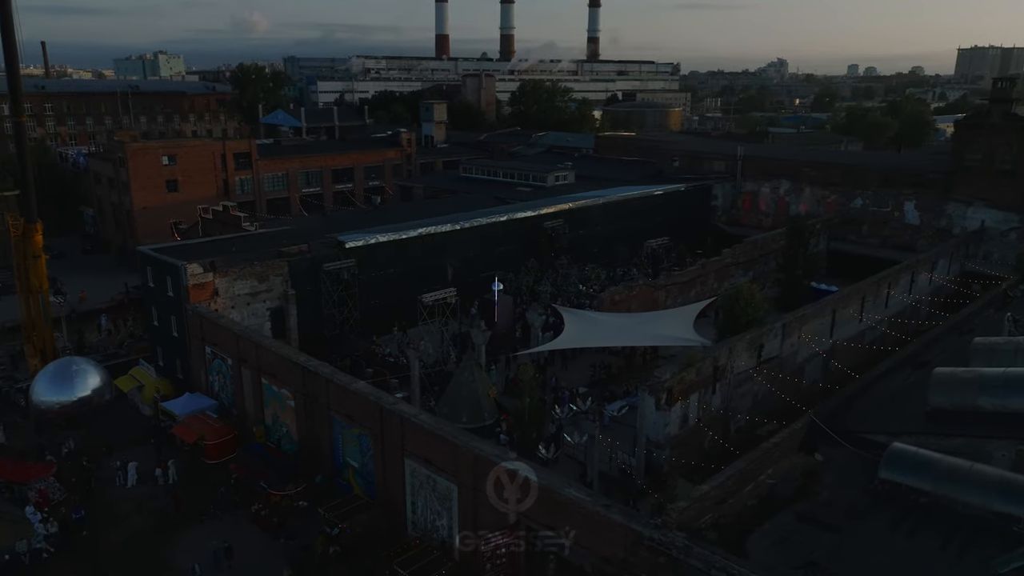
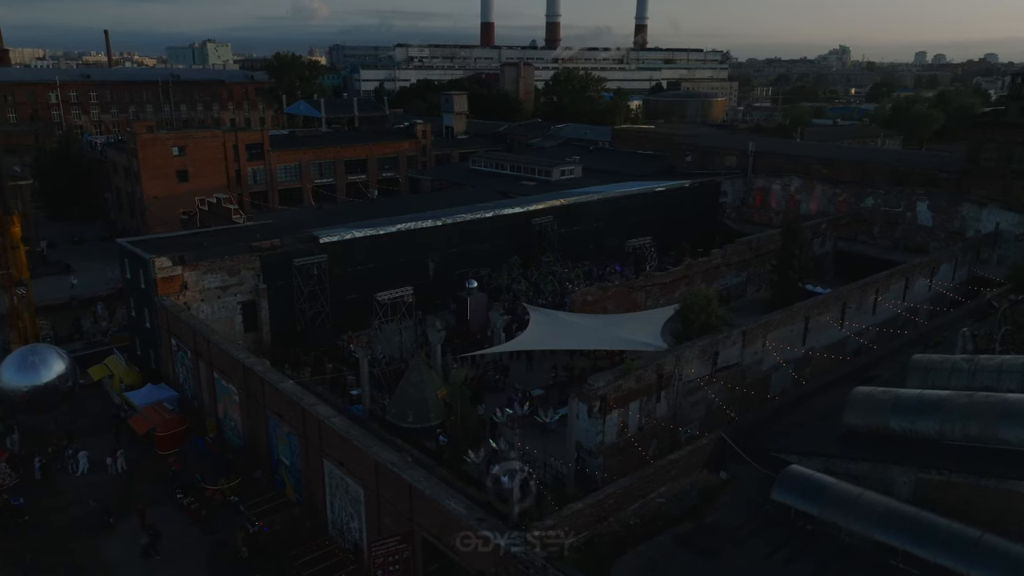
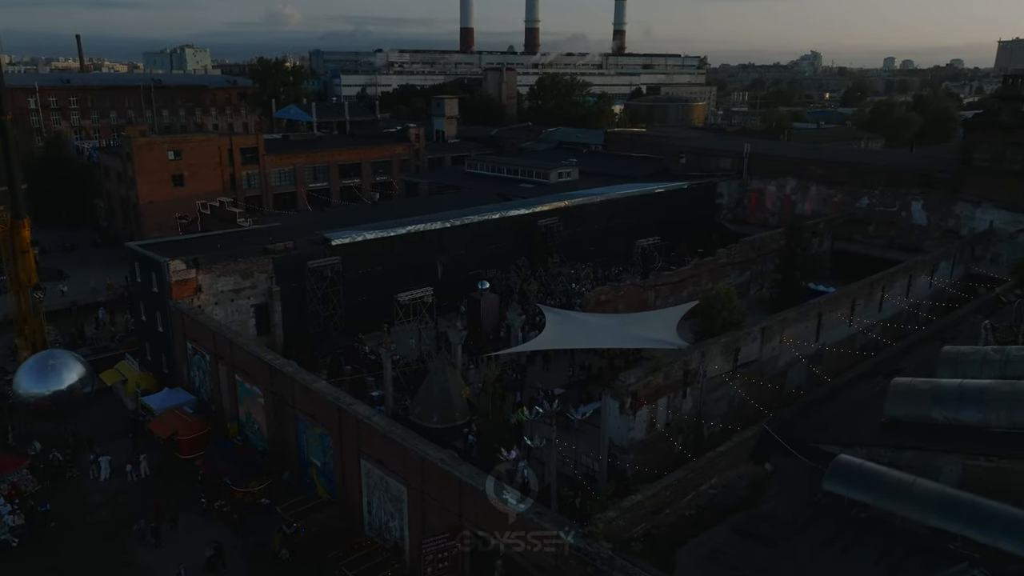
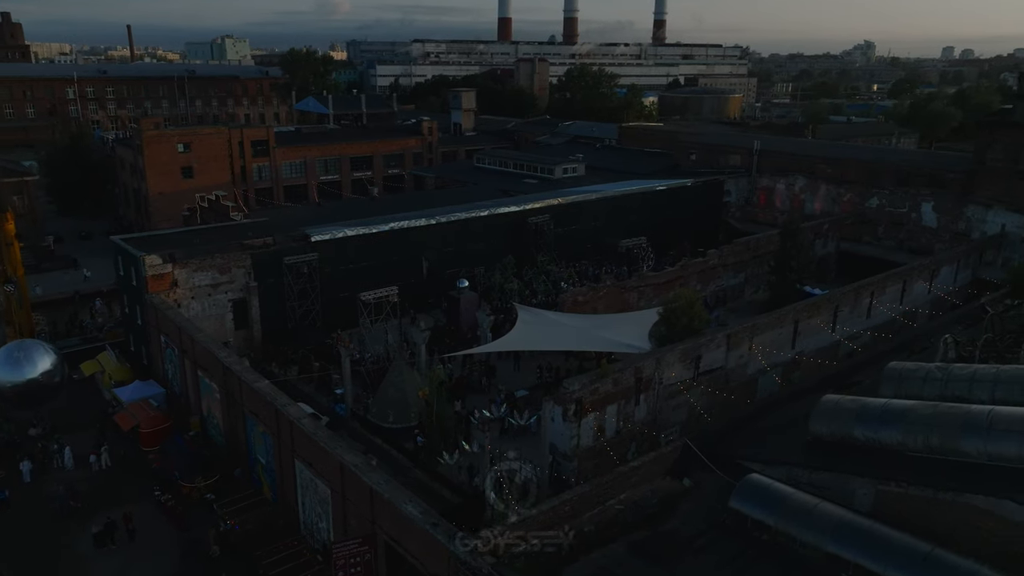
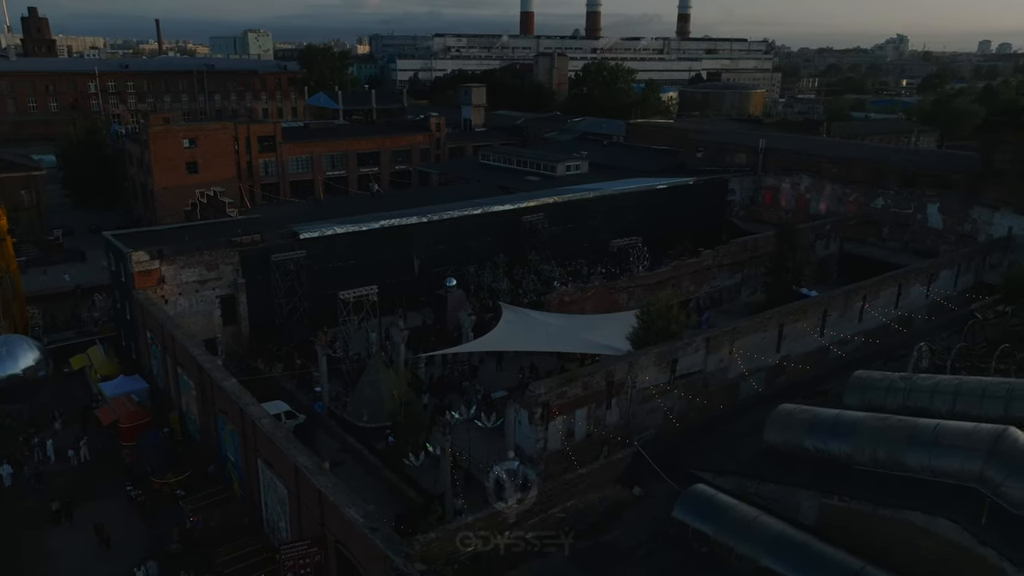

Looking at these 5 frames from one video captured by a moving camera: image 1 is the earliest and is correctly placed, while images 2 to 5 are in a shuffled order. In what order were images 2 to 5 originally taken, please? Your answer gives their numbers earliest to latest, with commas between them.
3, 2, 4, 5
